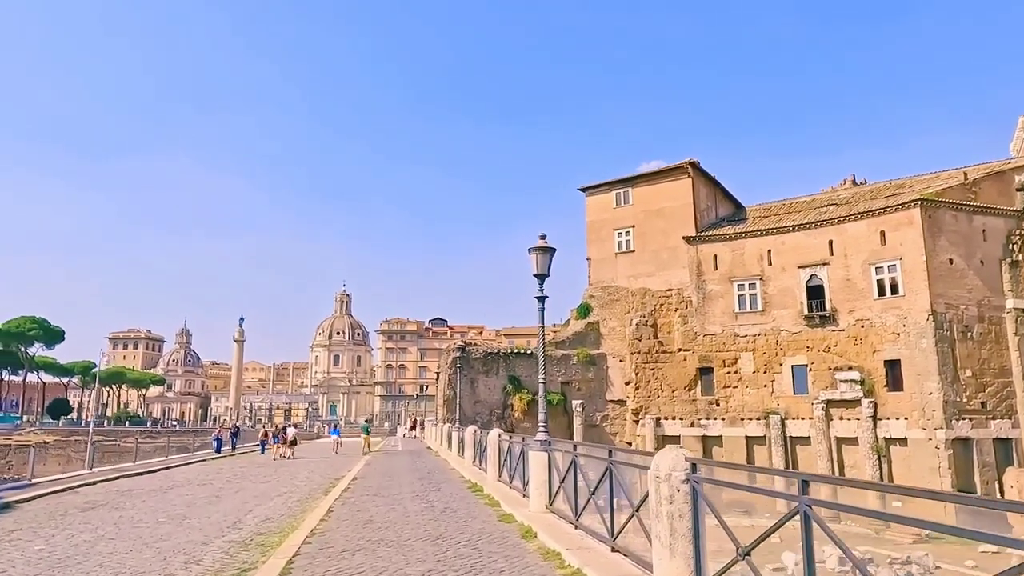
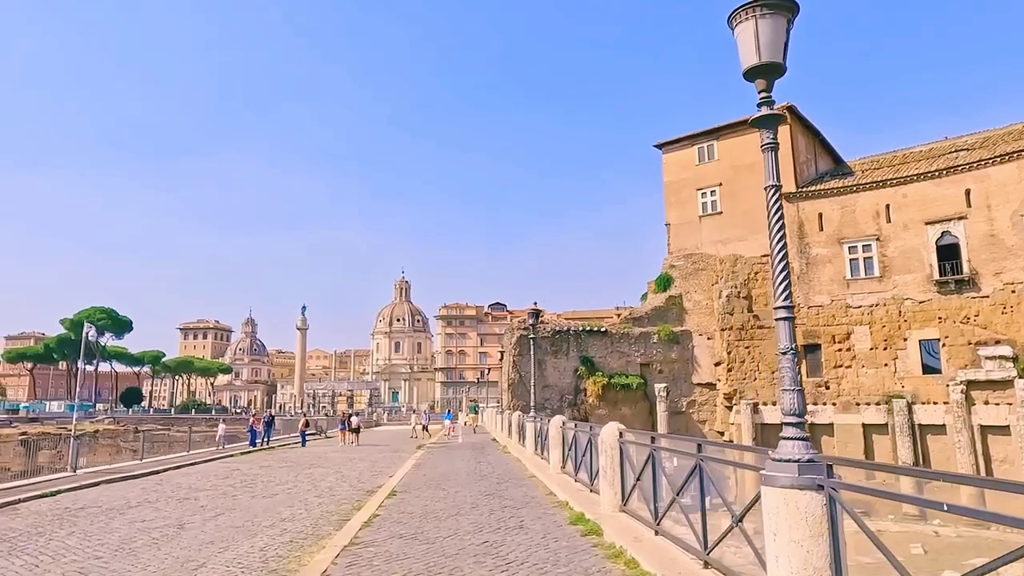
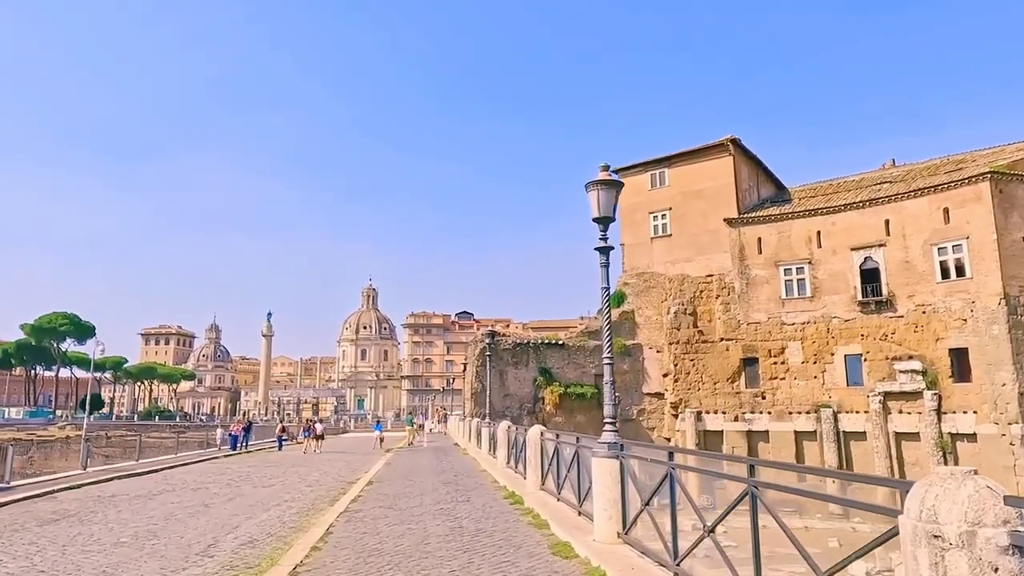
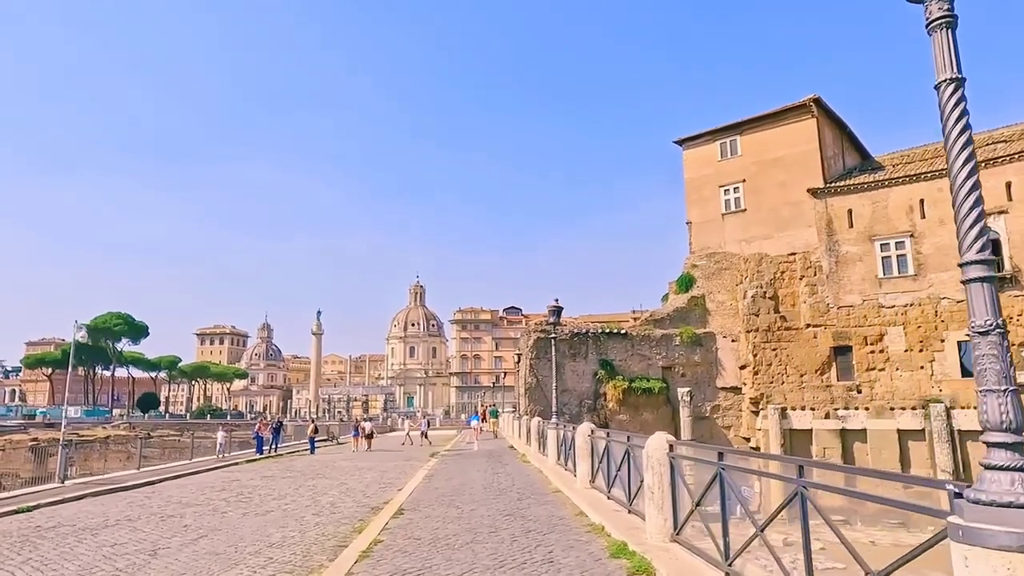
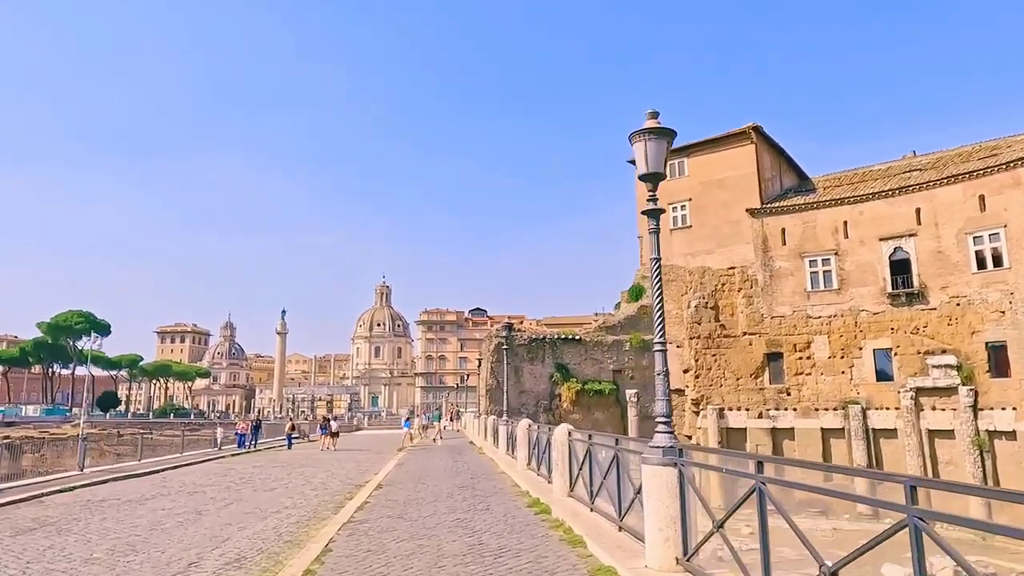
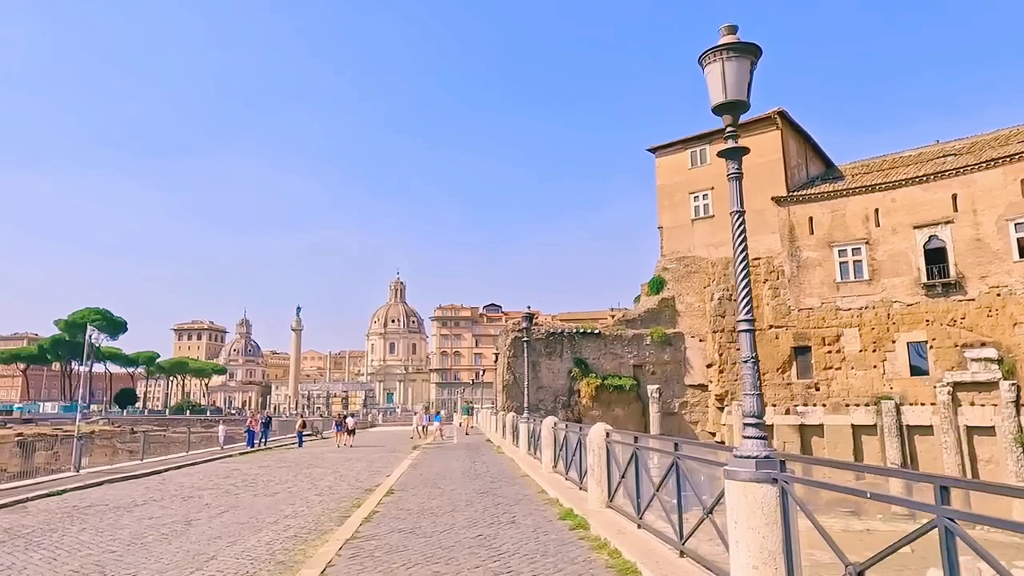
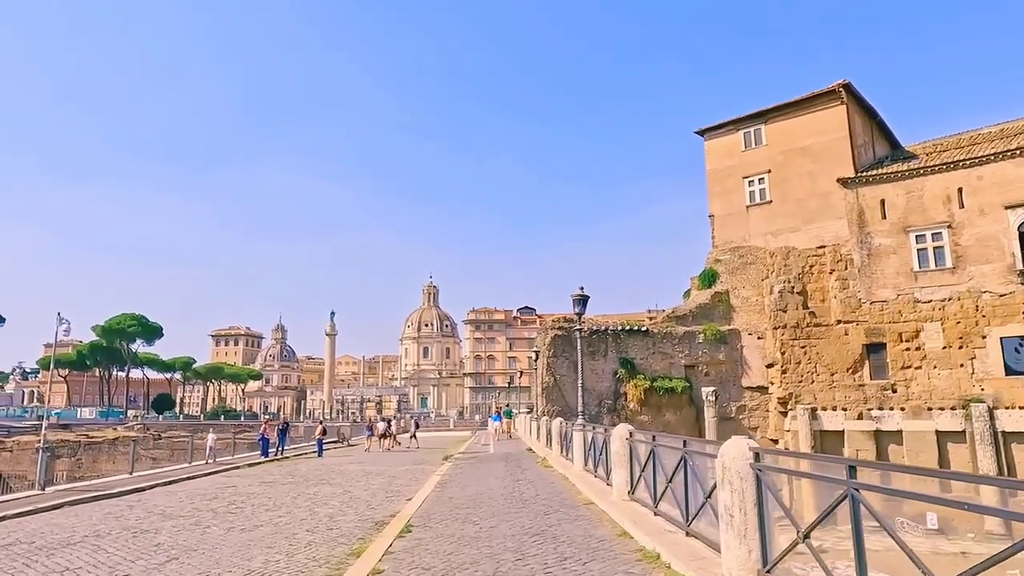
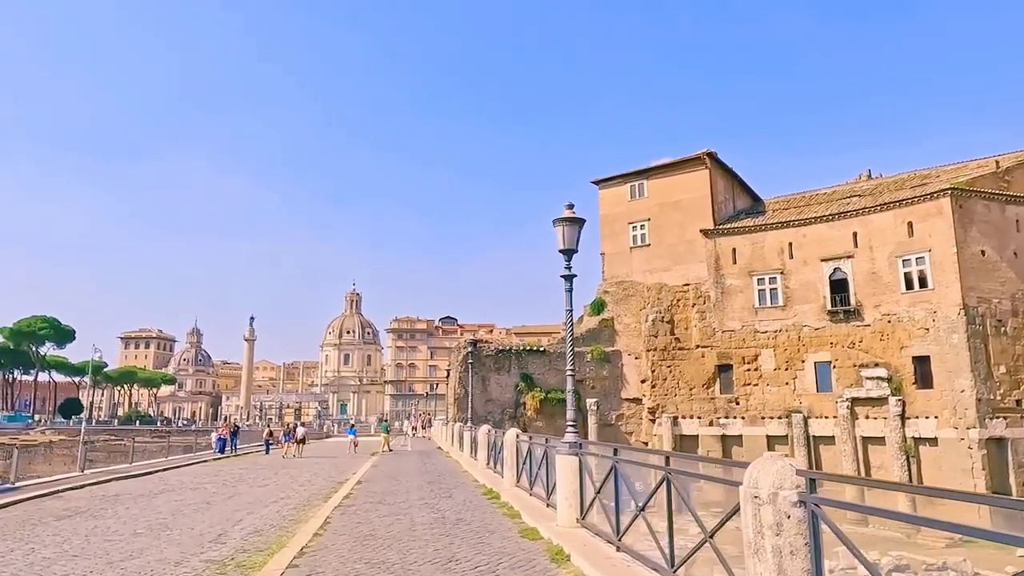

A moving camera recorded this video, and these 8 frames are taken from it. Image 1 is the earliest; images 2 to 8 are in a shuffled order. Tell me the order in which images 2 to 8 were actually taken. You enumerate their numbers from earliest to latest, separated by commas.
8, 3, 5, 6, 2, 4, 7
